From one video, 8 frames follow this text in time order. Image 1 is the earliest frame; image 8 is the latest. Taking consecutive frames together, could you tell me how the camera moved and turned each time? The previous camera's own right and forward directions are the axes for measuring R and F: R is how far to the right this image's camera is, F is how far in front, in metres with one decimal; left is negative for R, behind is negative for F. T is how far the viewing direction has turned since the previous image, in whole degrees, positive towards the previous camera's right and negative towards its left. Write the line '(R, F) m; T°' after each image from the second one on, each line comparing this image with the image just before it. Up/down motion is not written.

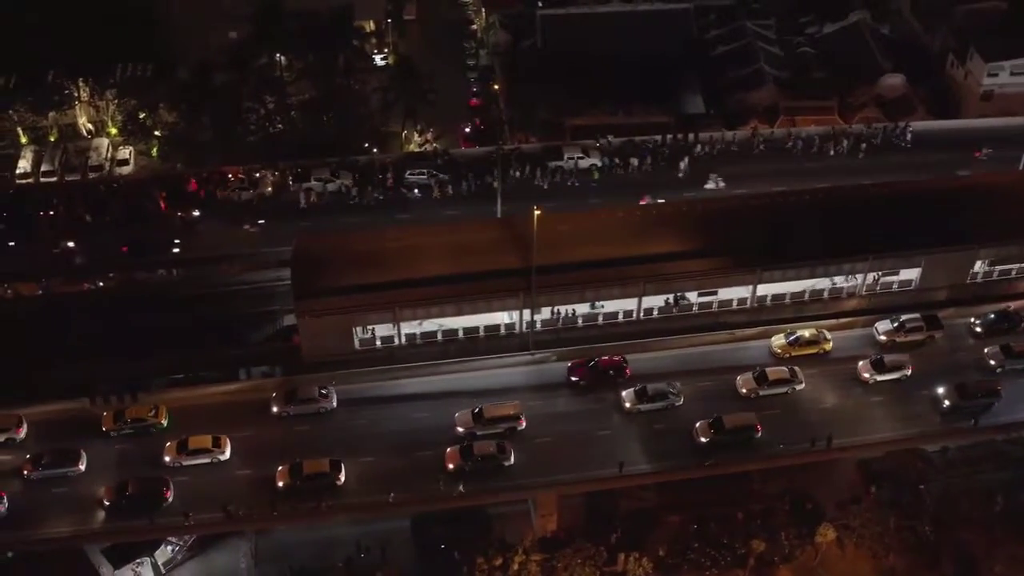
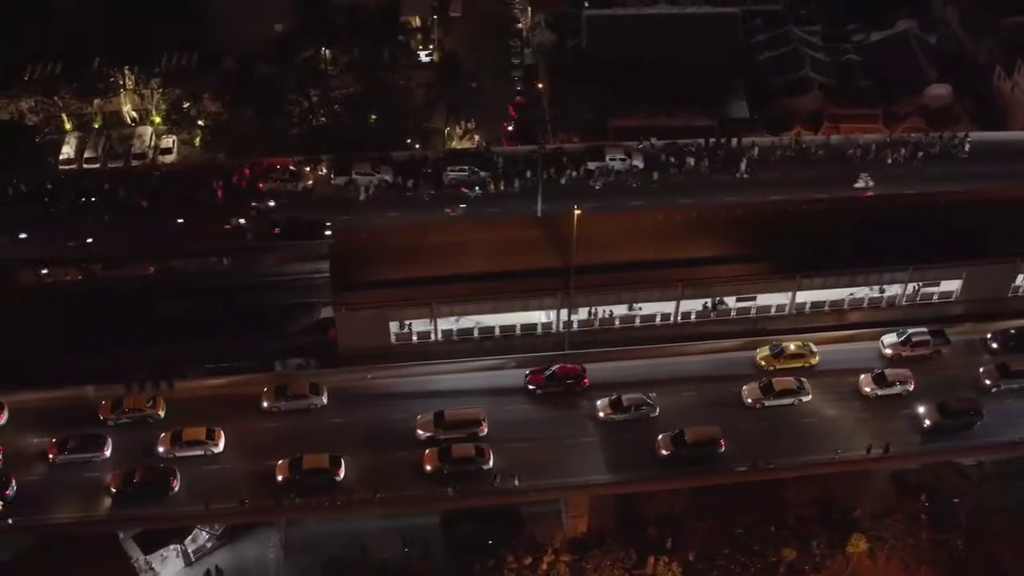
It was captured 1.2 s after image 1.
(-1.0, 0.0) m; -1°
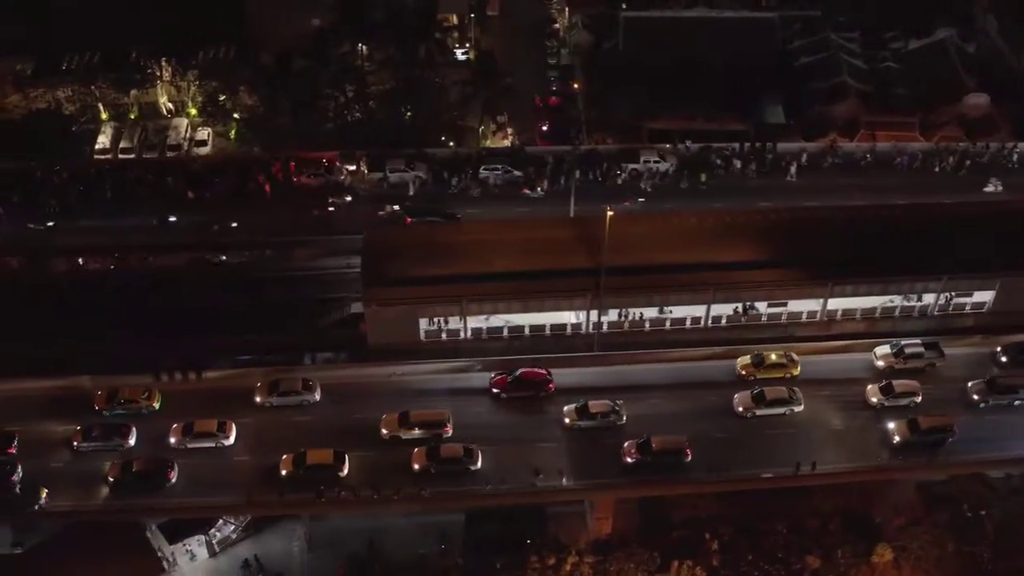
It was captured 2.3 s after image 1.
(-0.8, 0.0) m; -1°
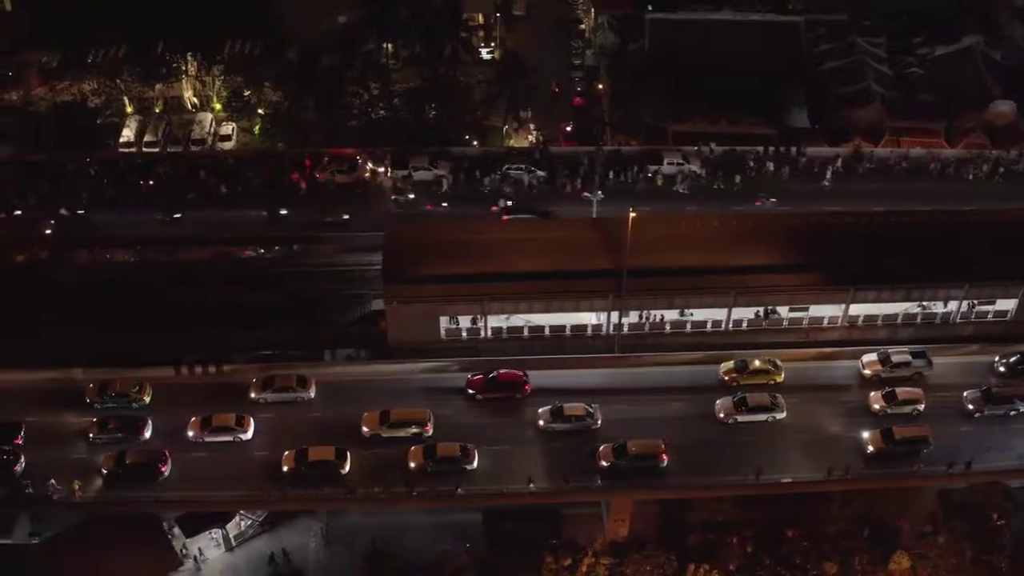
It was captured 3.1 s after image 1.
(-0.6, 0.0) m; 0°
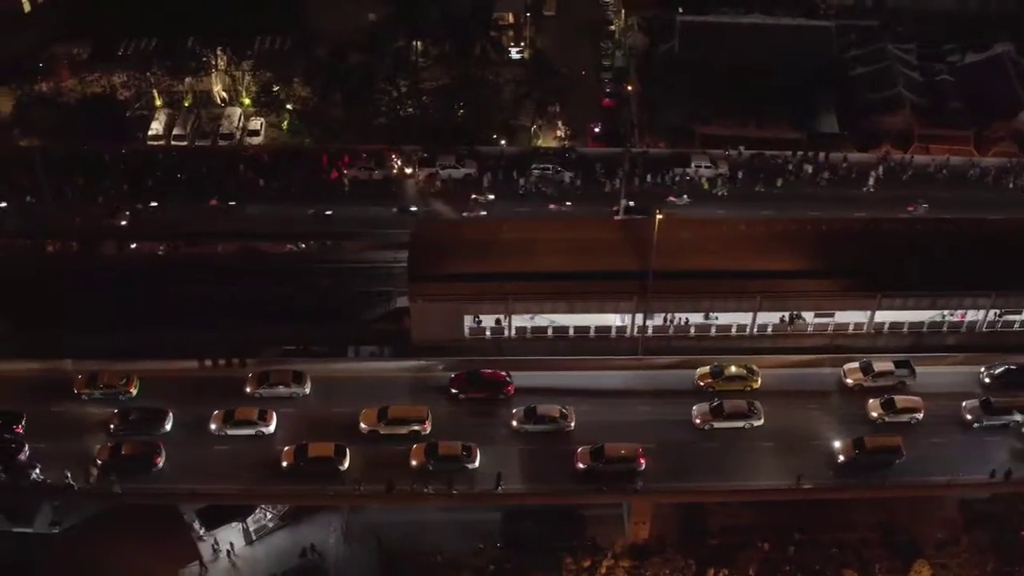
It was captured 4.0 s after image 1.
(-0.7, 0.0) m; -1°
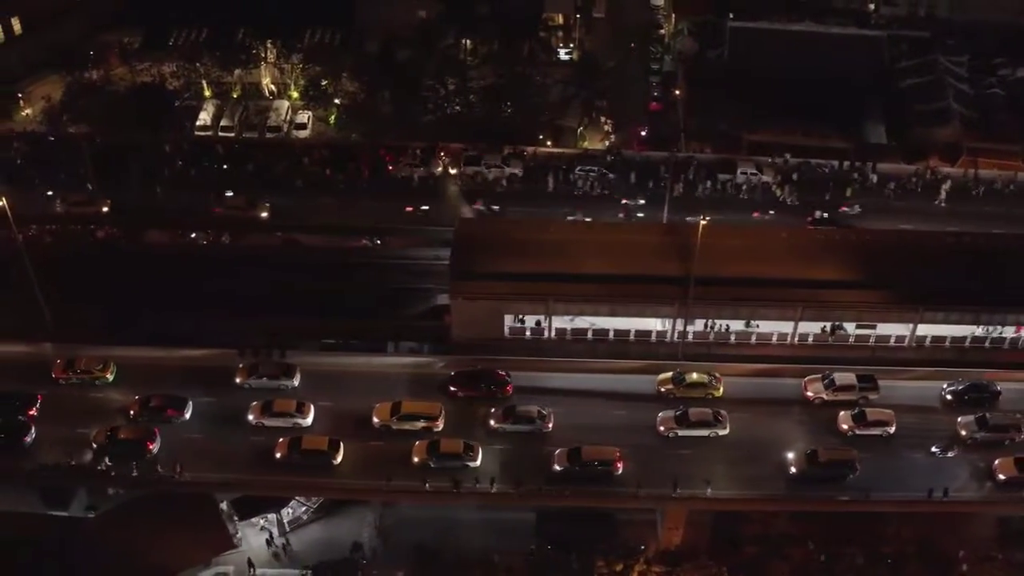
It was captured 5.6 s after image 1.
(-1.1, 0.0) m; -1°
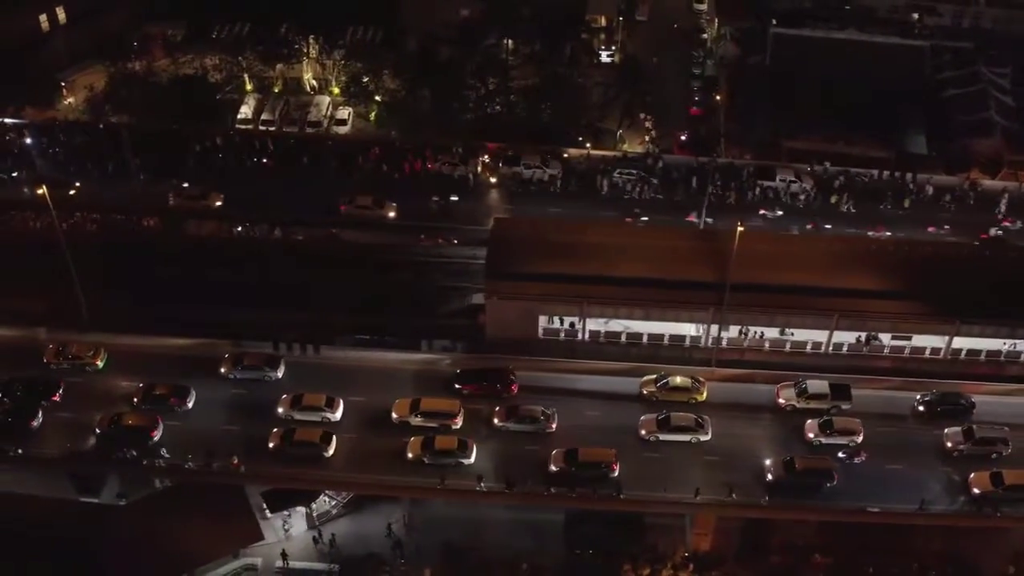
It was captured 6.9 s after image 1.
(-0.9, -0.1) m; -1°
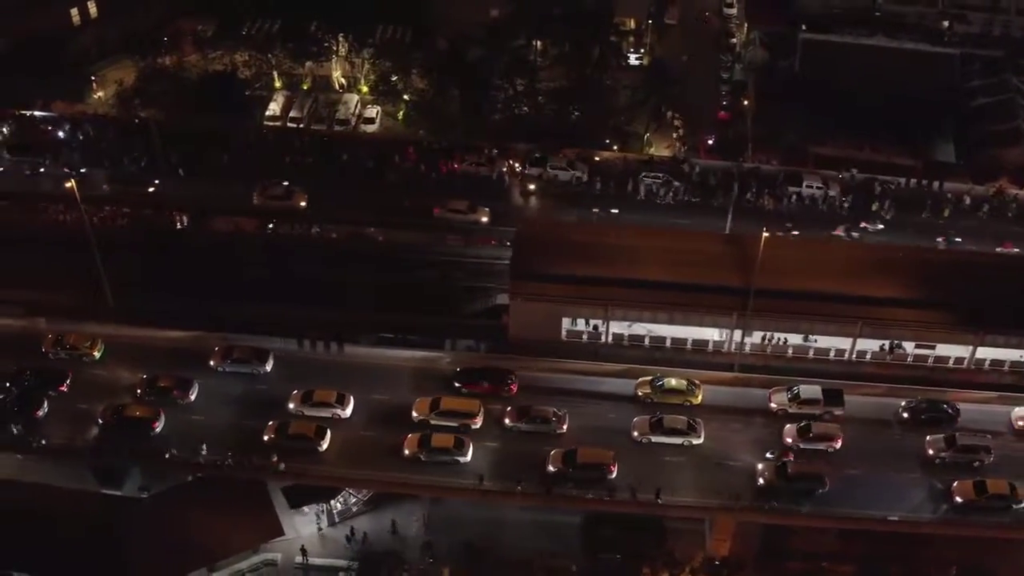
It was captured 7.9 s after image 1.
(-0.6, -0.1) m; -1°
